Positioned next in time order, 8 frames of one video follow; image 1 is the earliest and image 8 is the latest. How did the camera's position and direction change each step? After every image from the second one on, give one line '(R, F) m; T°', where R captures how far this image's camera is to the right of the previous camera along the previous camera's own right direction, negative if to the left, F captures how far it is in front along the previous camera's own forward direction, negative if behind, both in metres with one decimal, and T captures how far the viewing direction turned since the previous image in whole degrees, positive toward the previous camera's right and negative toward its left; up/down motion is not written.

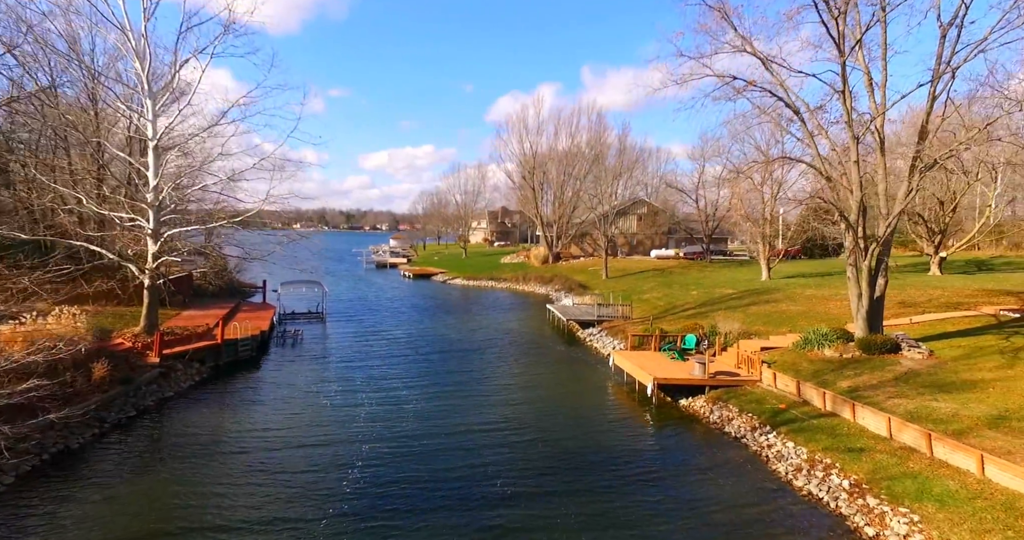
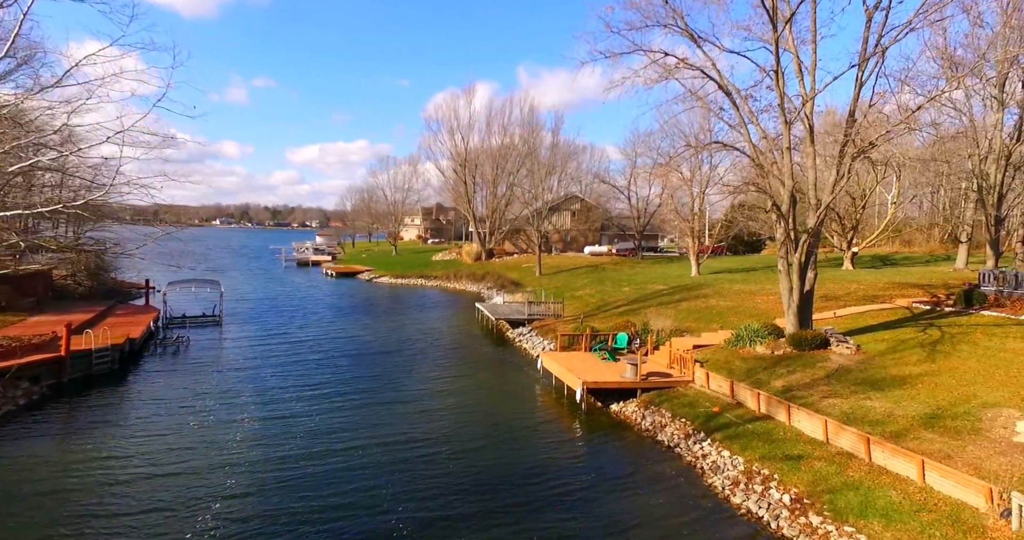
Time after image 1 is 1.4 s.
(+0.5, +1.3) m; +6°
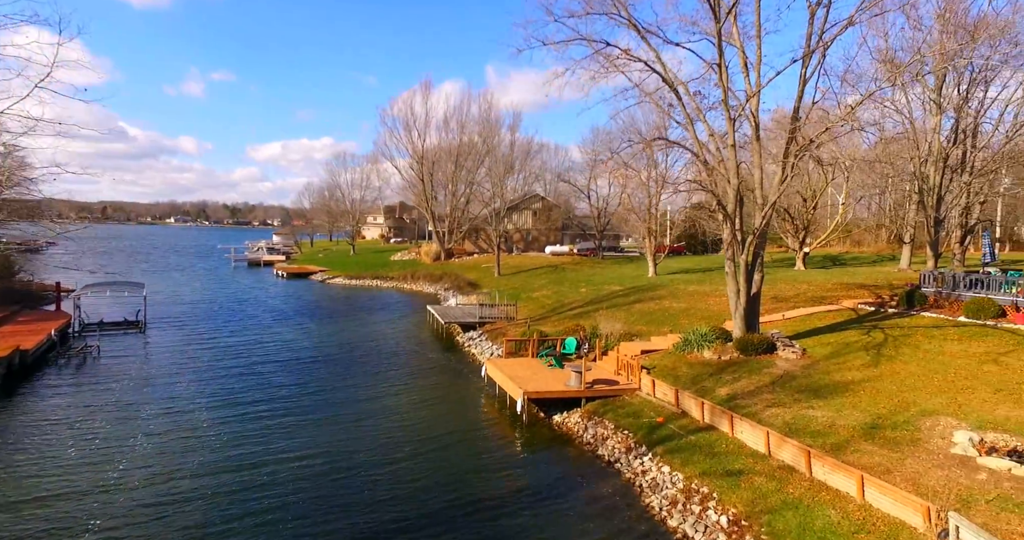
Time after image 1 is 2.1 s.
(+0.5, +0.6) m; +4°
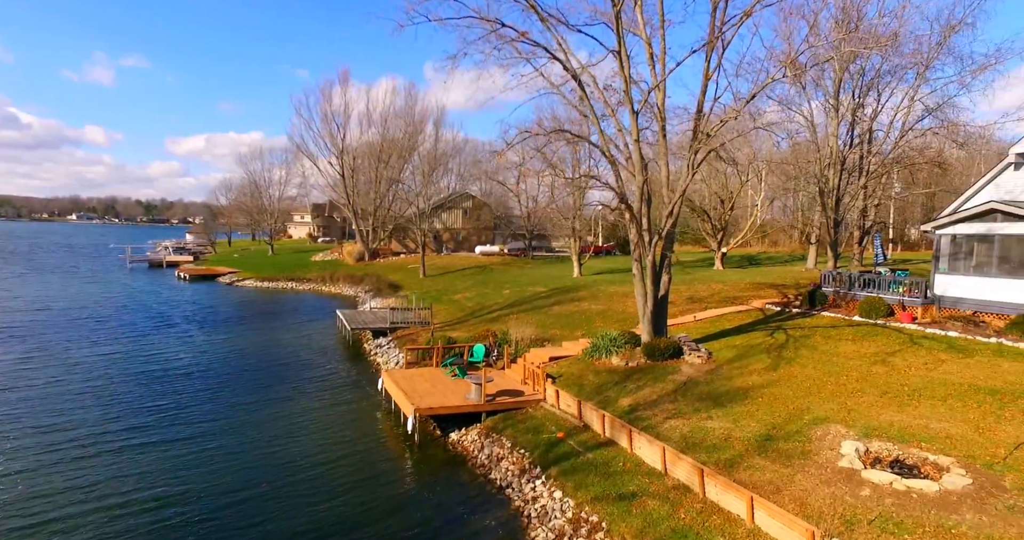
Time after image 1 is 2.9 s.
(+0.7, +0.7) m; +7°
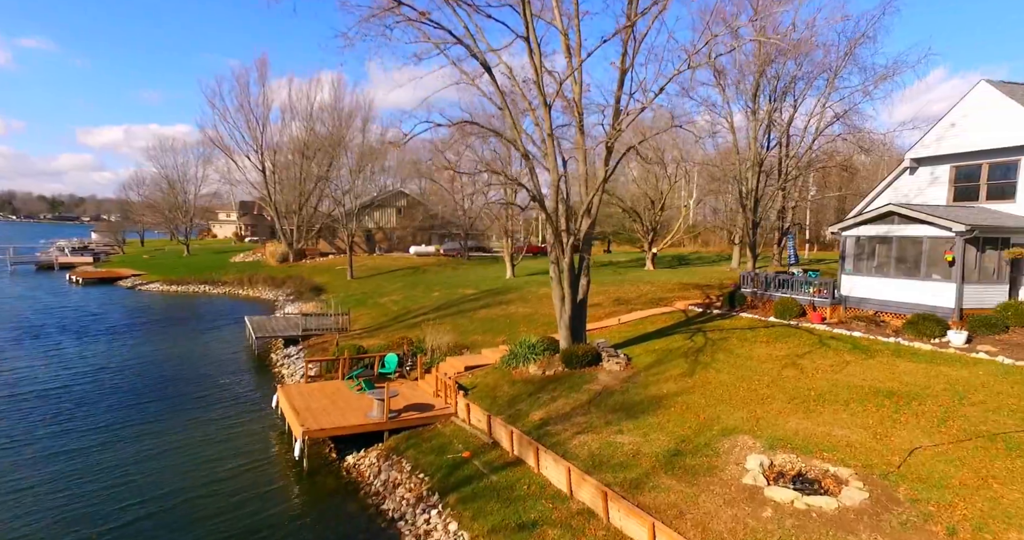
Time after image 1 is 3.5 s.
(+0.6, +0.6) m; +6°
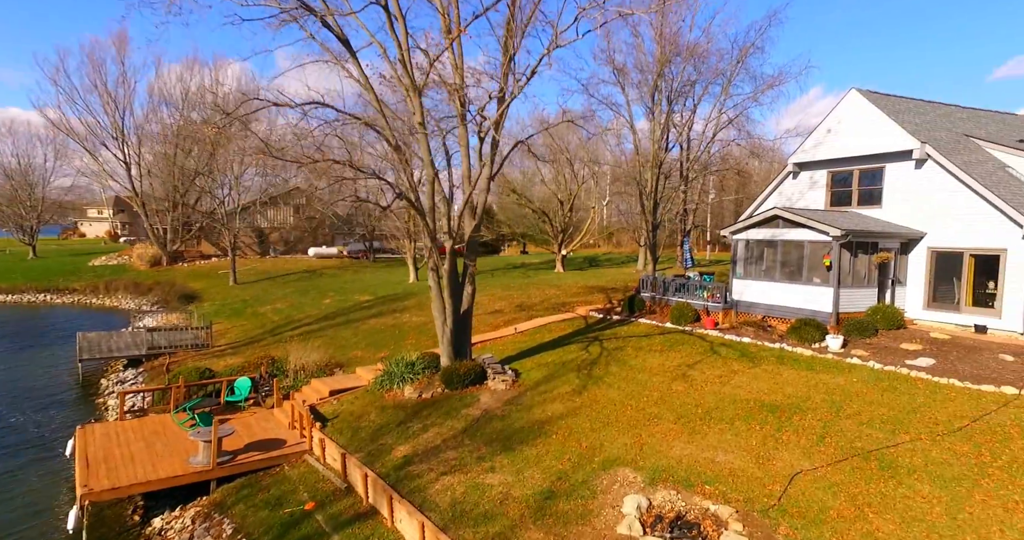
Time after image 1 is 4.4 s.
(+0.9, +1.3) m; +8°
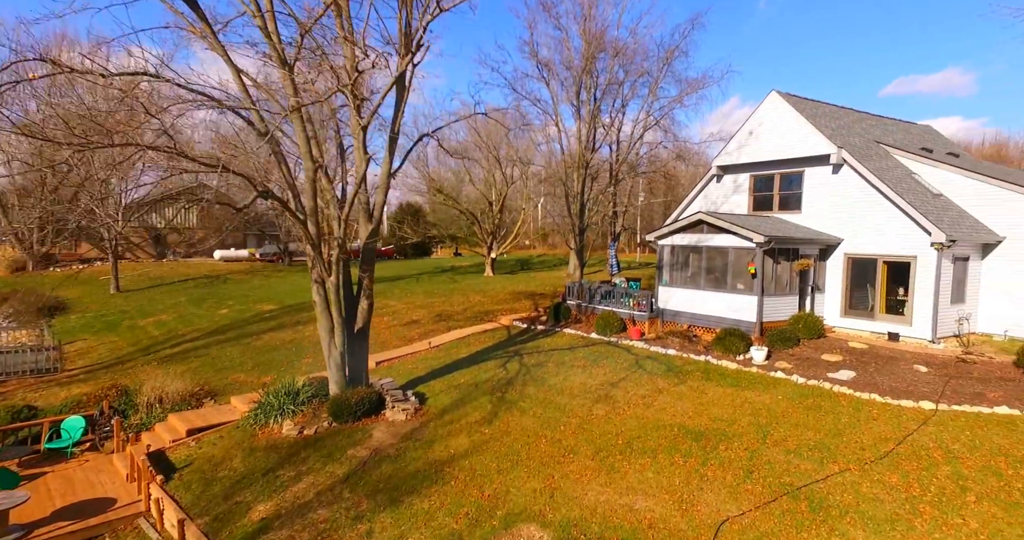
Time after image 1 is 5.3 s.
(+0.7, +1.7) m; +6°
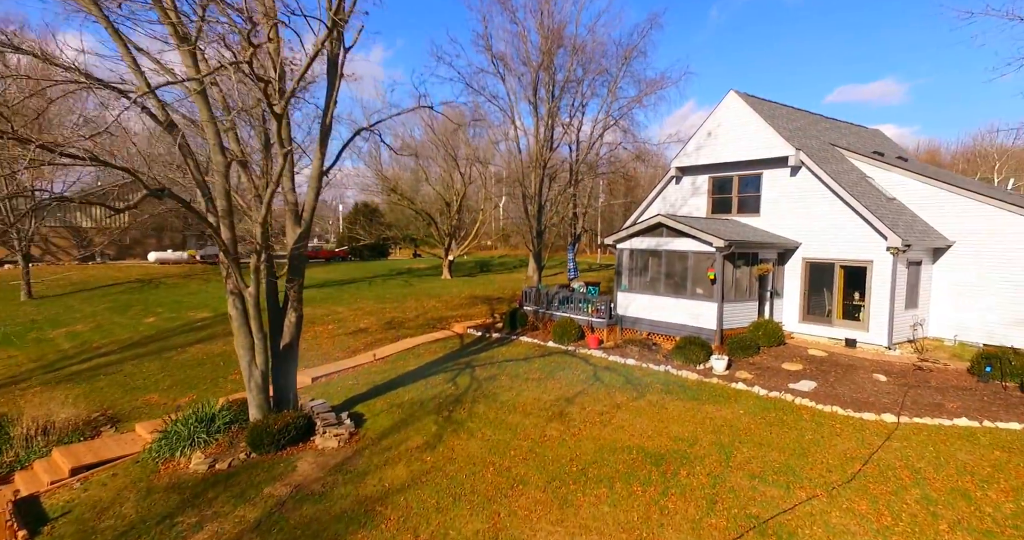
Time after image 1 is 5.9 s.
(+0.3, +1.2) m; +4°
